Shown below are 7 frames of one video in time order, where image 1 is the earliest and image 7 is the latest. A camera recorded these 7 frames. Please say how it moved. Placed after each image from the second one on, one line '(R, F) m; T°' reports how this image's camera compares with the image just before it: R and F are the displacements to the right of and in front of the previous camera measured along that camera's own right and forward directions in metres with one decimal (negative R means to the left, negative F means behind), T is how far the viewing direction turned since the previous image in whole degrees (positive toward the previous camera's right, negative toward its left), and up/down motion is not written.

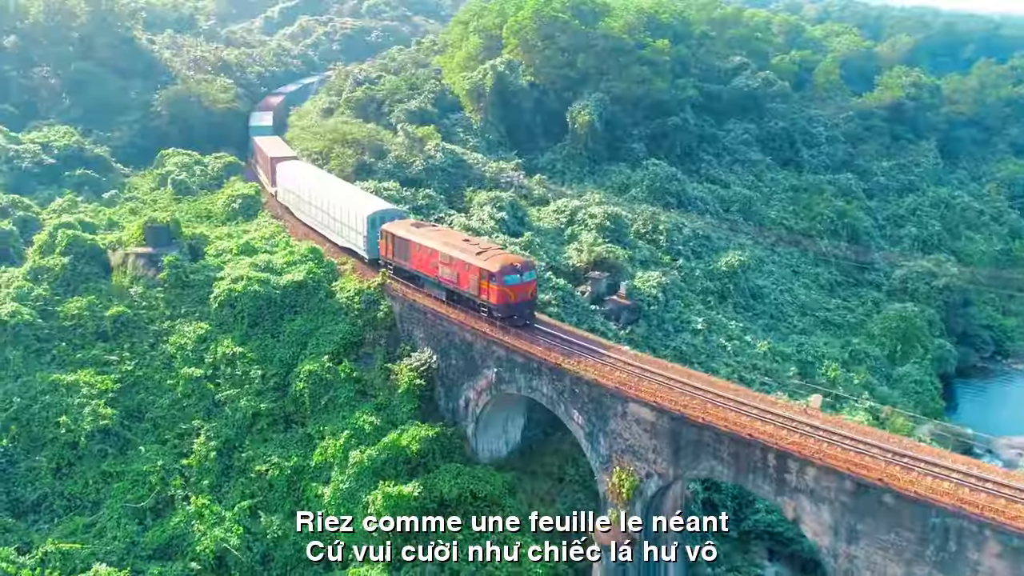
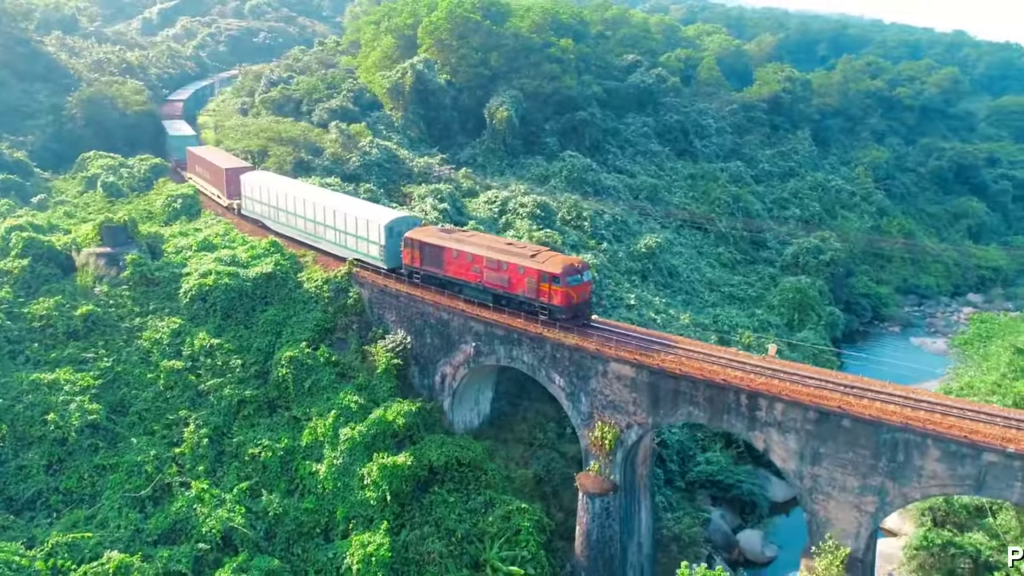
(-2.8, -1.7) m; +8°
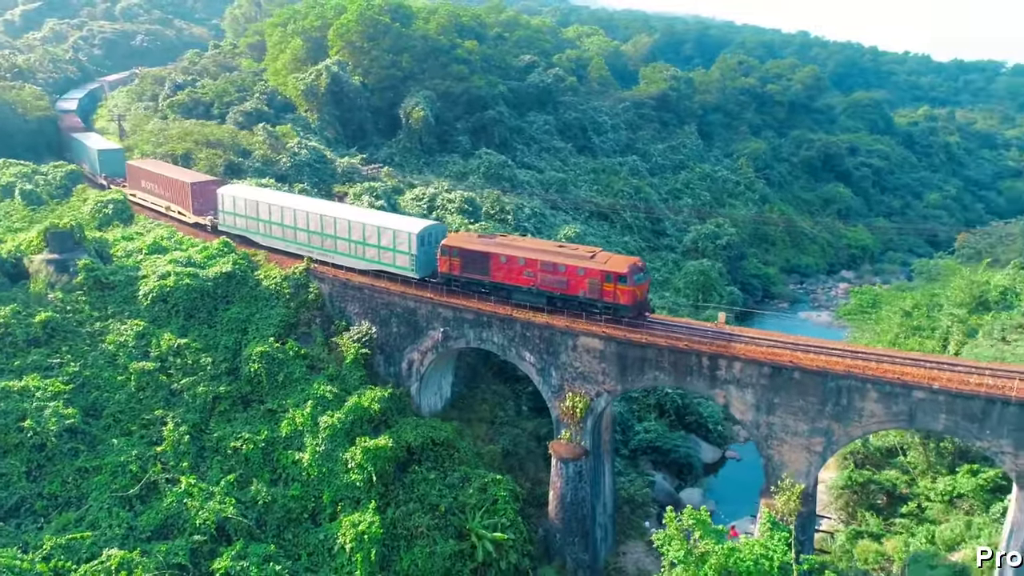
(-2.8, -1.4) m; +8°
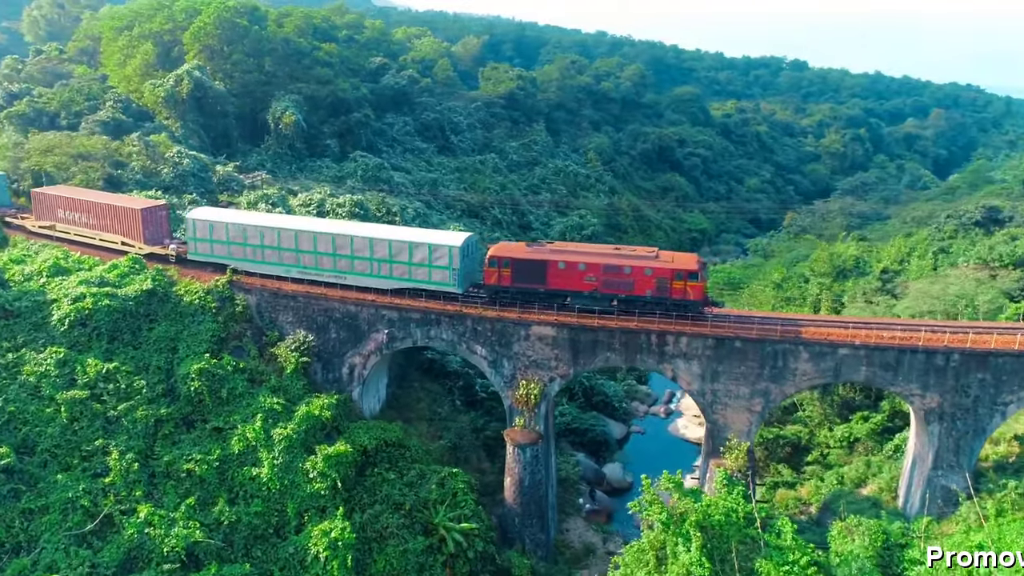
(-3.9, -0.4) m; +12°
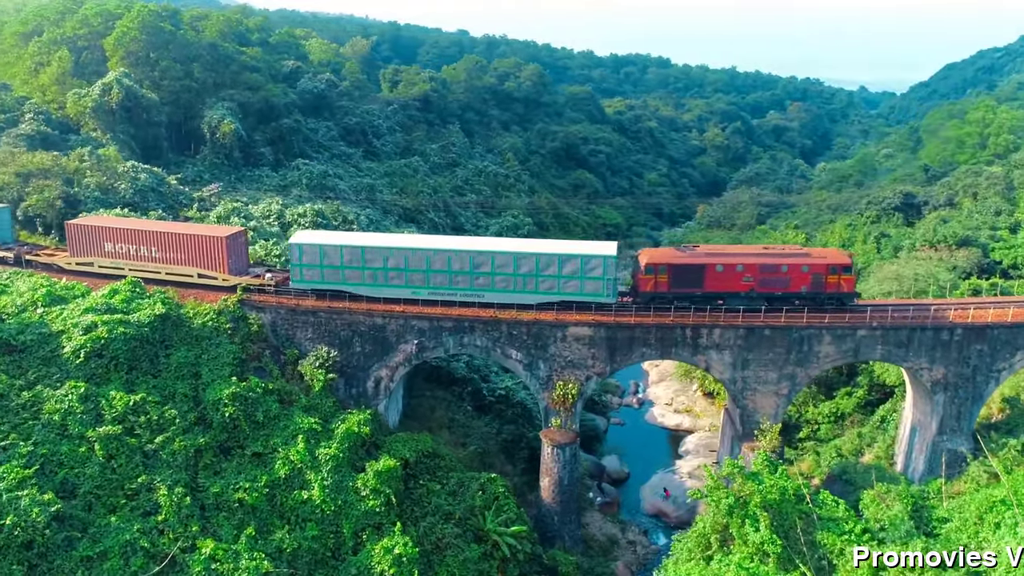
(-5.1, +0.1) m; +9°
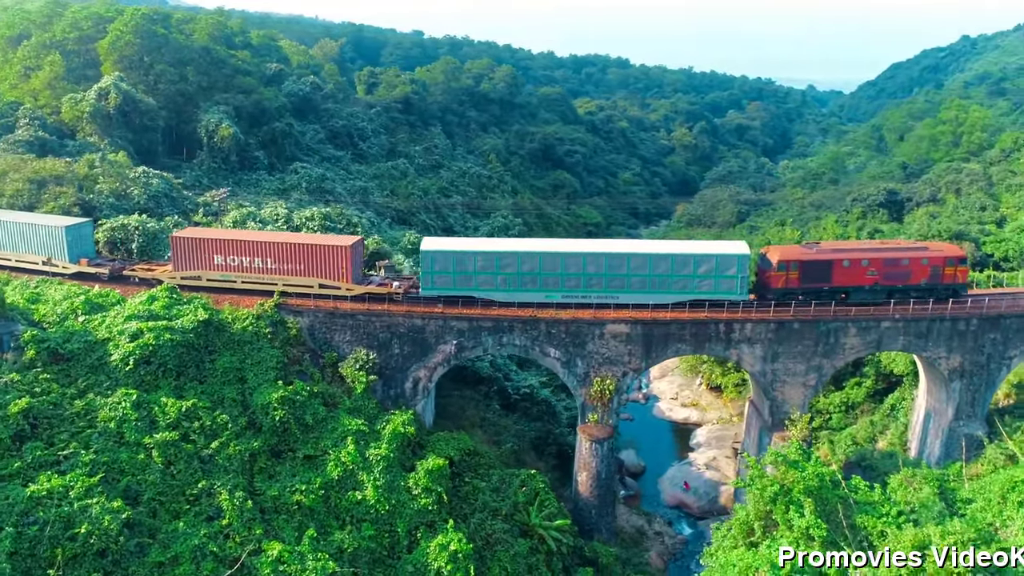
(-2.6, -0.5) m; +3°
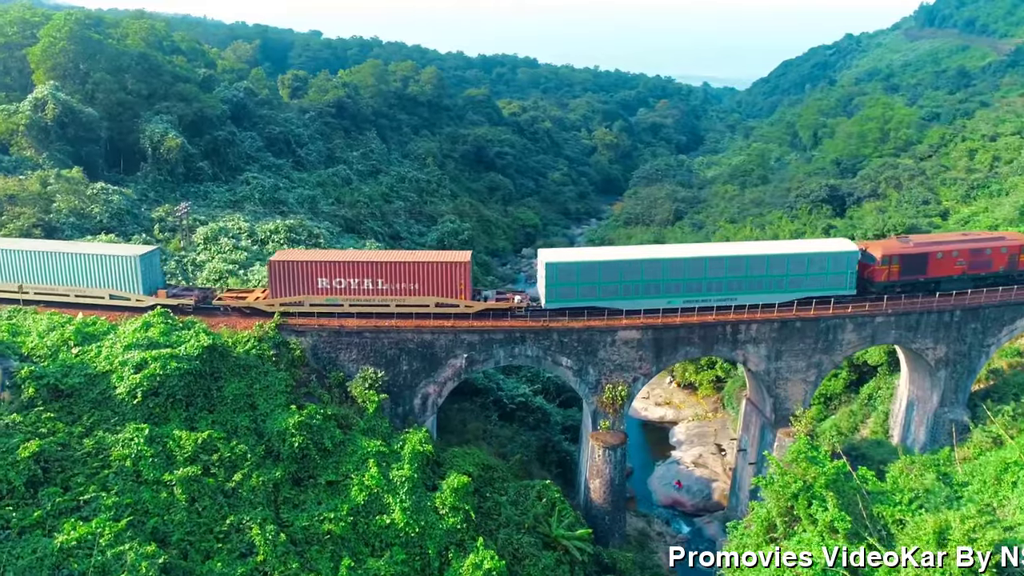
(-3.3, +0.5) m; +7°
